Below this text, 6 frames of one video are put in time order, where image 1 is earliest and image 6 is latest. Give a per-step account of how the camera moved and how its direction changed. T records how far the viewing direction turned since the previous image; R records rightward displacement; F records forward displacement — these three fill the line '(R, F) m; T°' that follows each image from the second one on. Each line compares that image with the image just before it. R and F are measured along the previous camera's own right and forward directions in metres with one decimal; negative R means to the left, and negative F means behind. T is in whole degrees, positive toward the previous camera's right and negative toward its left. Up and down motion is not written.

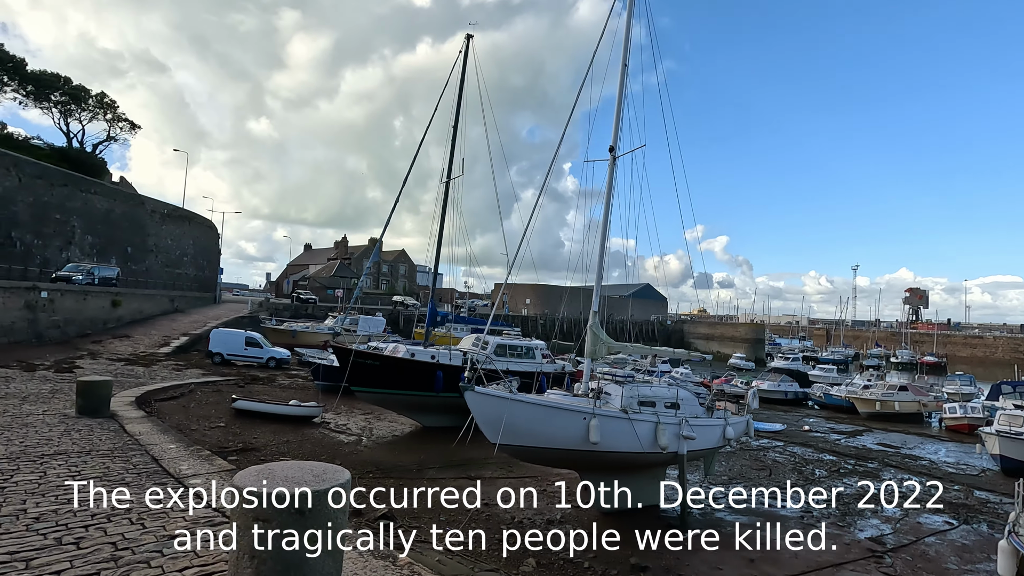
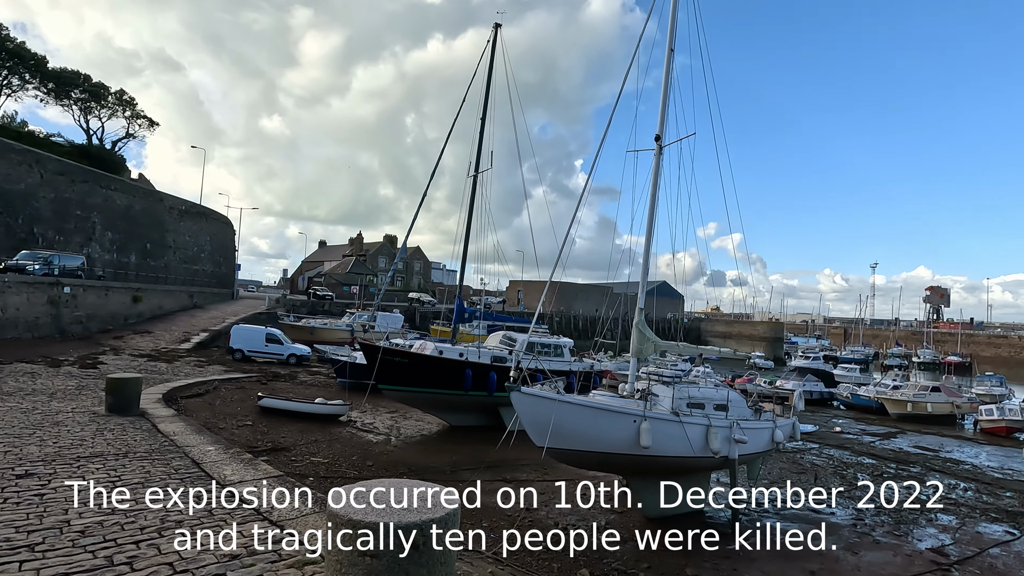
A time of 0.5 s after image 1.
(-0.6, +0.4) m; -1°
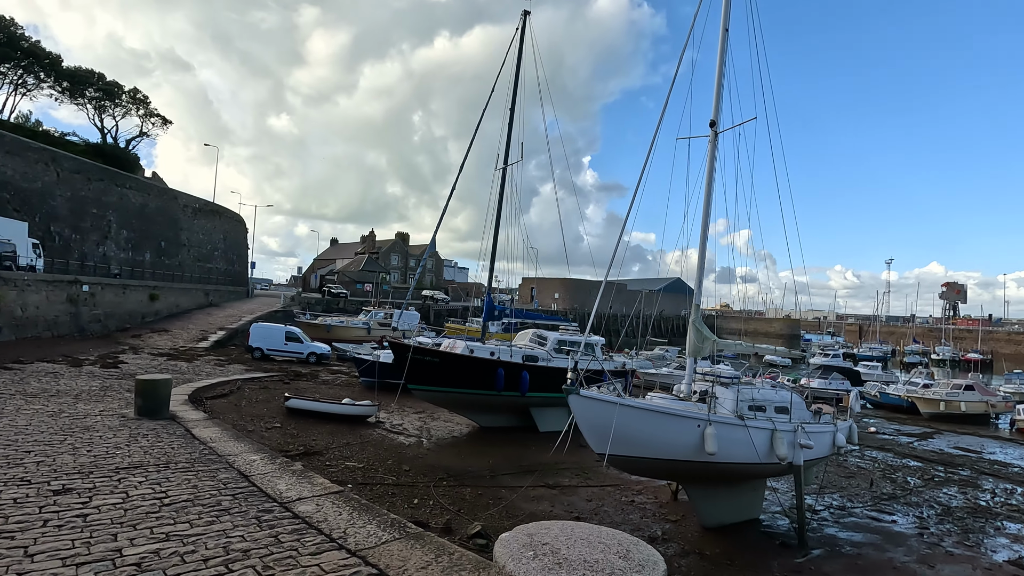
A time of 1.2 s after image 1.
(-0.7, +0.5) m; -1°
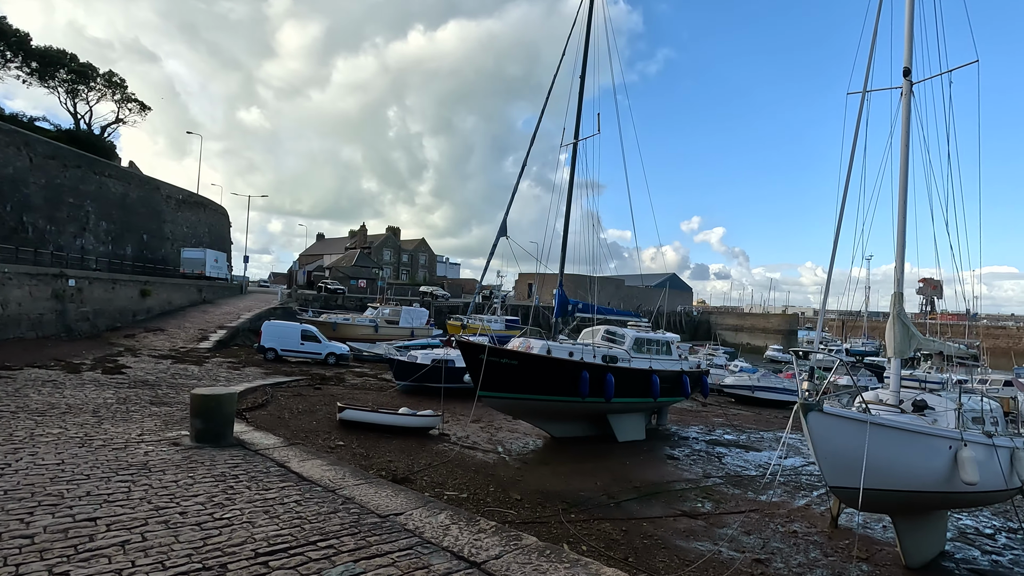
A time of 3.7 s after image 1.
(-2.6, +1.9) m; +2°
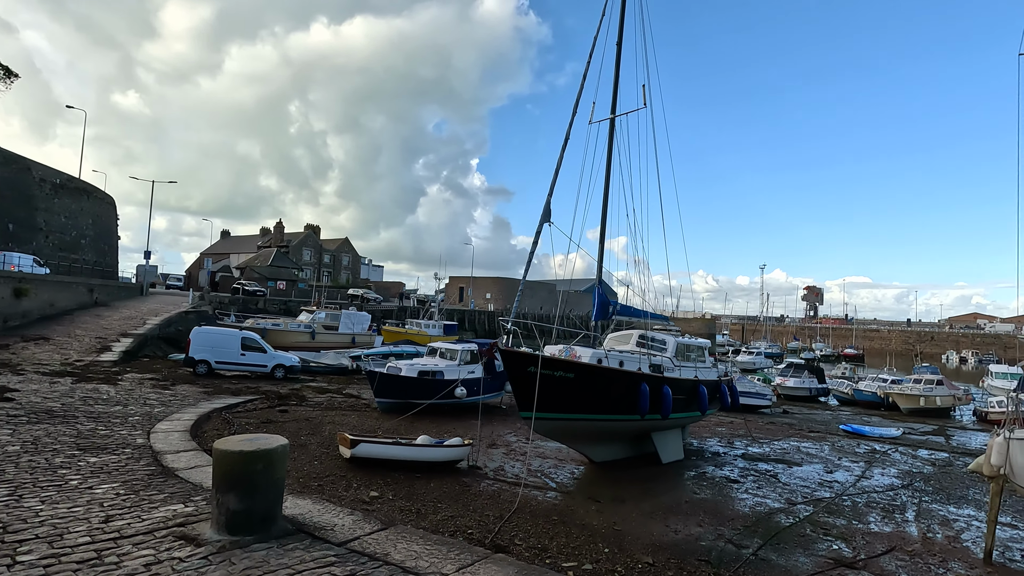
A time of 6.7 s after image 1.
(-2.7, +2.4) m; +10°
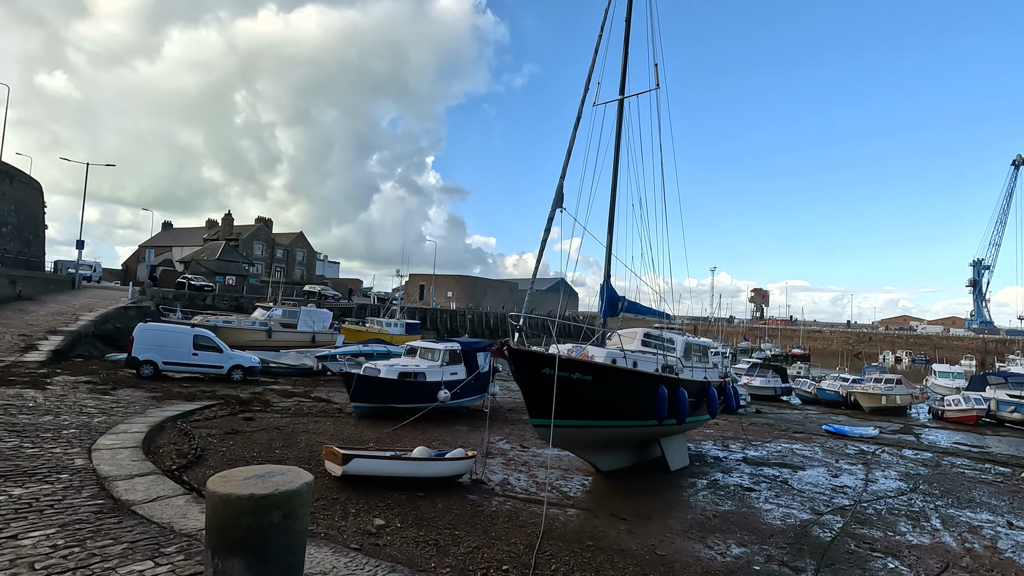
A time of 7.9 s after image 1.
(-1.0, +1.1) m; +5°
